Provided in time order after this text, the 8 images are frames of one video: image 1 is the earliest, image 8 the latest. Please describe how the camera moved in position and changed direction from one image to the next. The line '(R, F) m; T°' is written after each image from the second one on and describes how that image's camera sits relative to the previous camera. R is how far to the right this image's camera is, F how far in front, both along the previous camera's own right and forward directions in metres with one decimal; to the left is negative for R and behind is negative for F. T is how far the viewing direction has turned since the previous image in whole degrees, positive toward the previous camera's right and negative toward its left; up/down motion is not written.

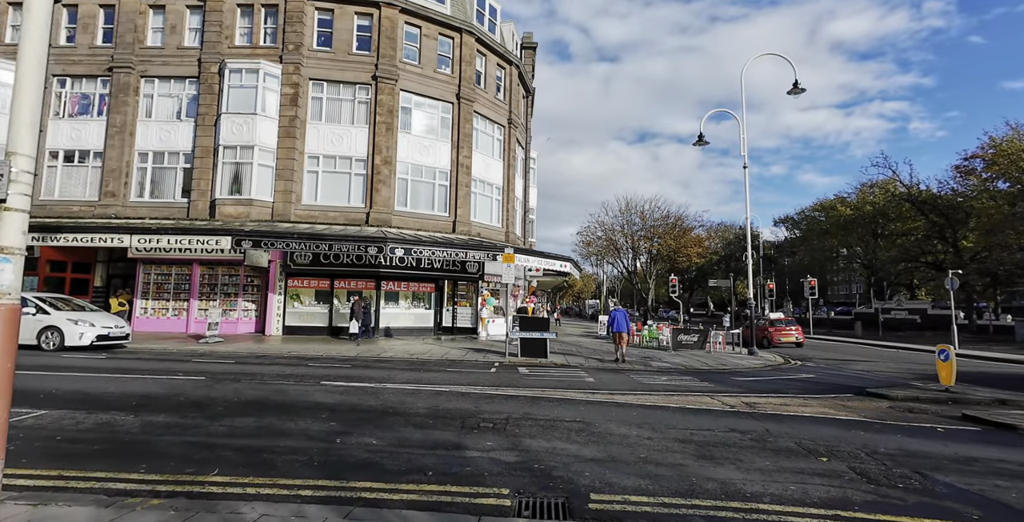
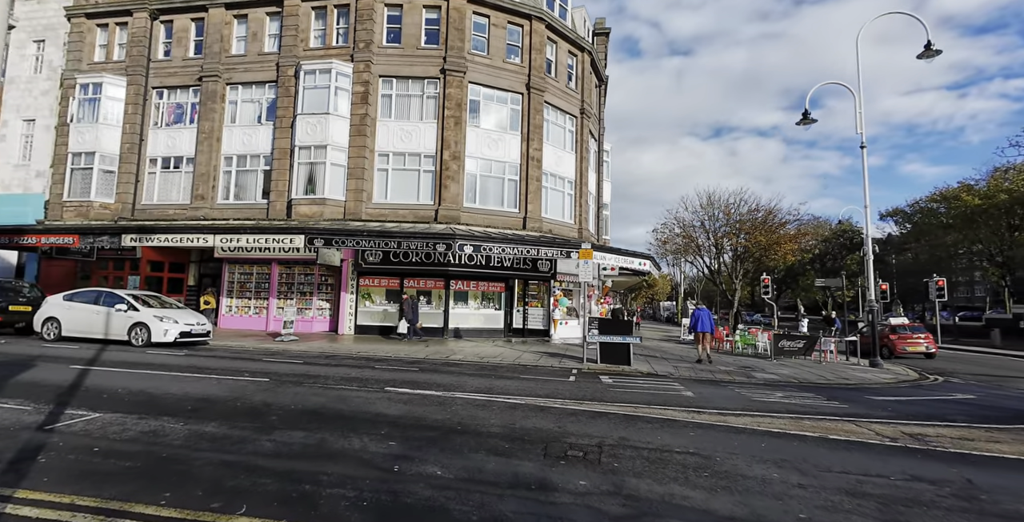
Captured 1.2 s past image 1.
(-0.3, +1.2) m; -8°
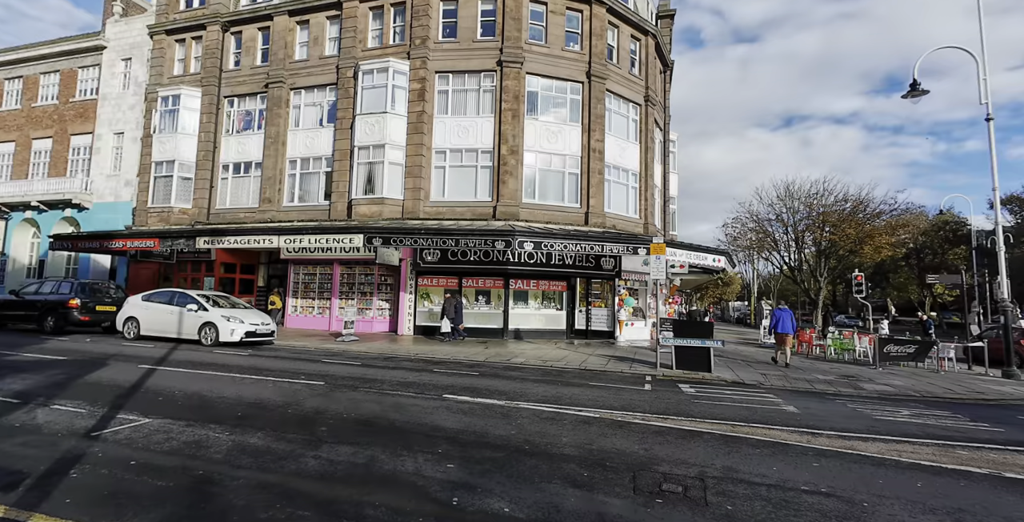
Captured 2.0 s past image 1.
(-0.2, +0.8) m; -7°
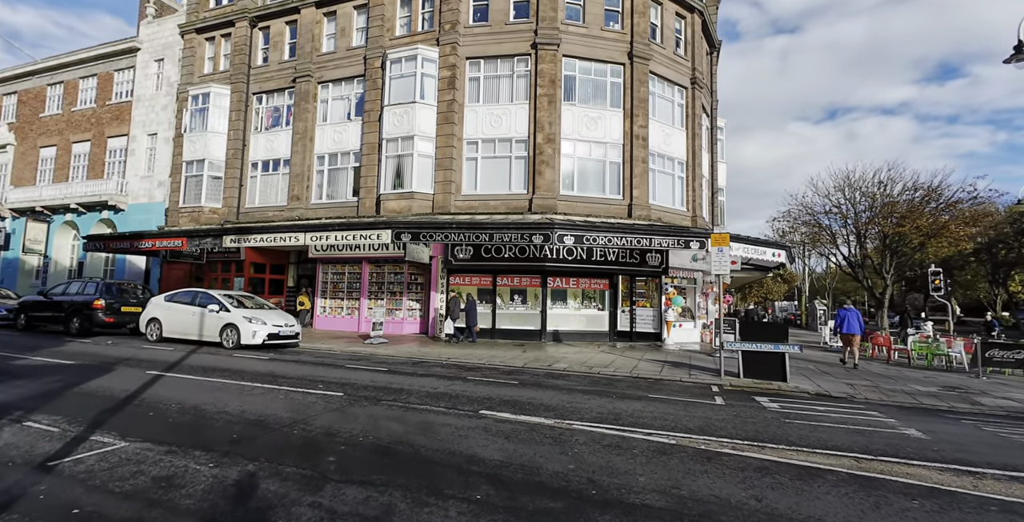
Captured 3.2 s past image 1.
(-0.2, +1.3) m; -4°
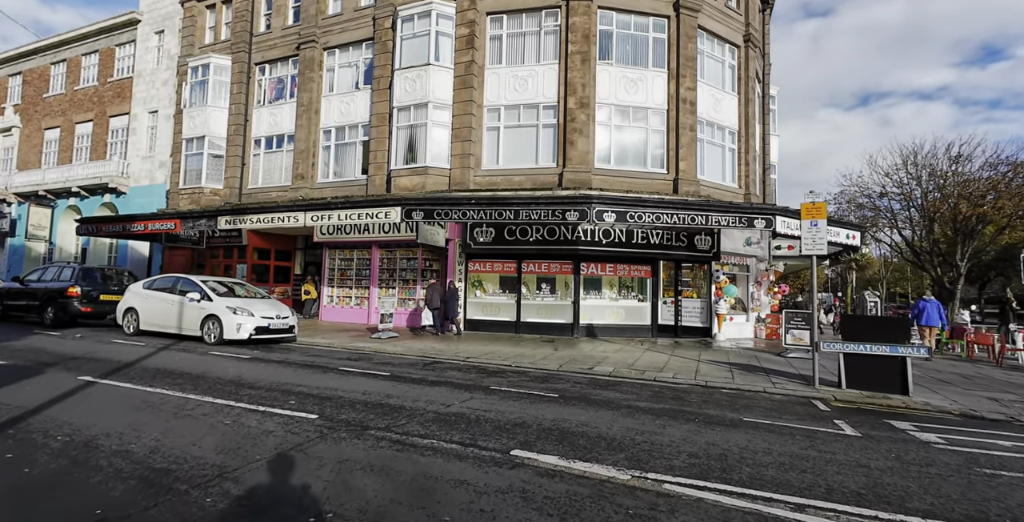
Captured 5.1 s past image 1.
(-0.3, +2.3) m; -2°
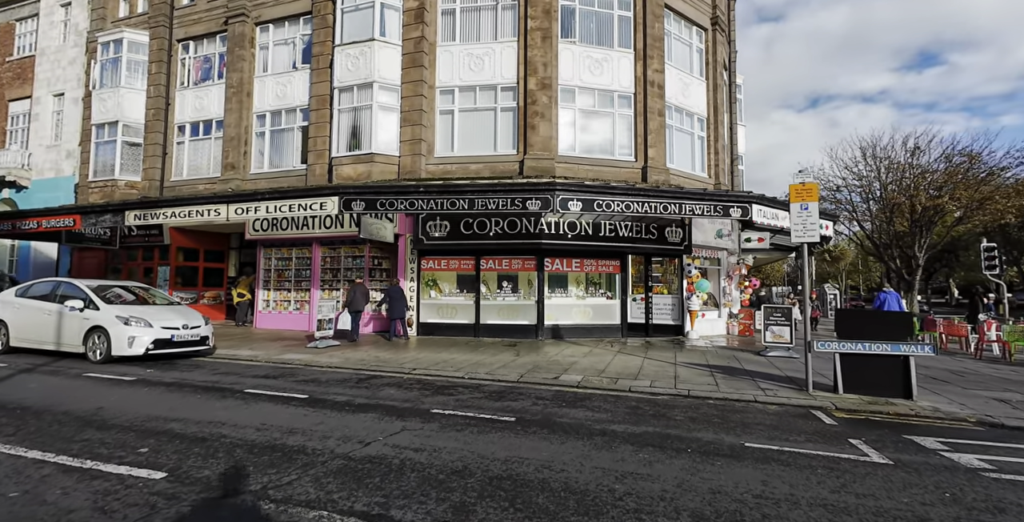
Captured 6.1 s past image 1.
(+0.2, +1.4) m; +4°
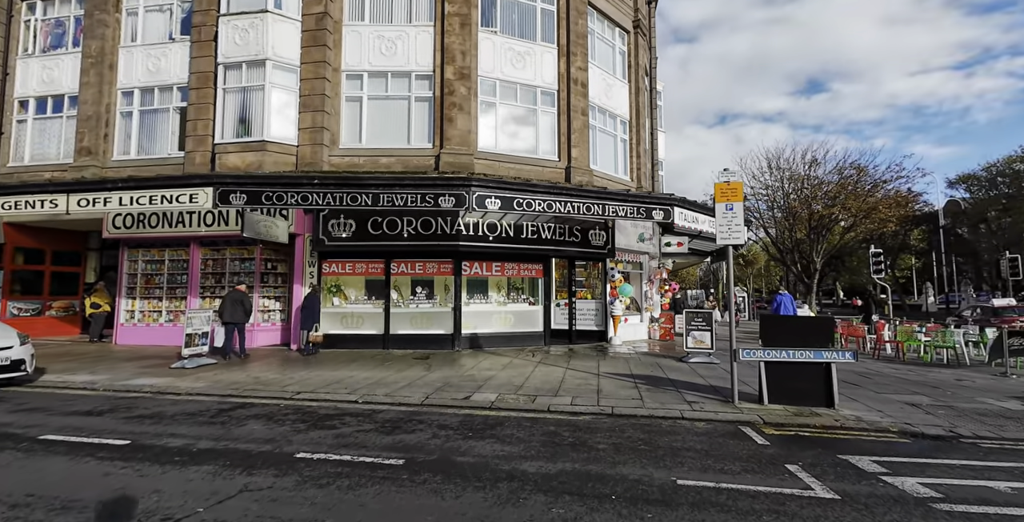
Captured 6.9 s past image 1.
(+0.3, +1.0) m; +8°
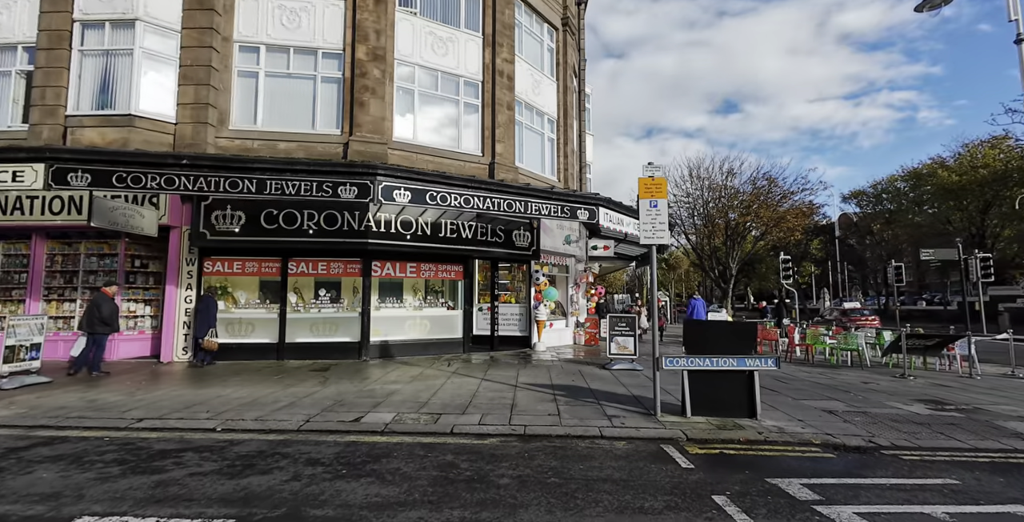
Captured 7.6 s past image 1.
(+0.4, +0.9) m; +8°
